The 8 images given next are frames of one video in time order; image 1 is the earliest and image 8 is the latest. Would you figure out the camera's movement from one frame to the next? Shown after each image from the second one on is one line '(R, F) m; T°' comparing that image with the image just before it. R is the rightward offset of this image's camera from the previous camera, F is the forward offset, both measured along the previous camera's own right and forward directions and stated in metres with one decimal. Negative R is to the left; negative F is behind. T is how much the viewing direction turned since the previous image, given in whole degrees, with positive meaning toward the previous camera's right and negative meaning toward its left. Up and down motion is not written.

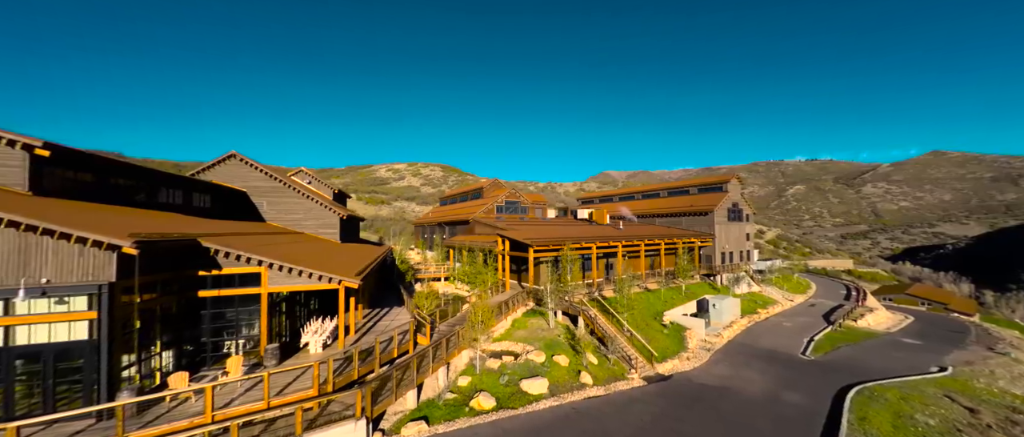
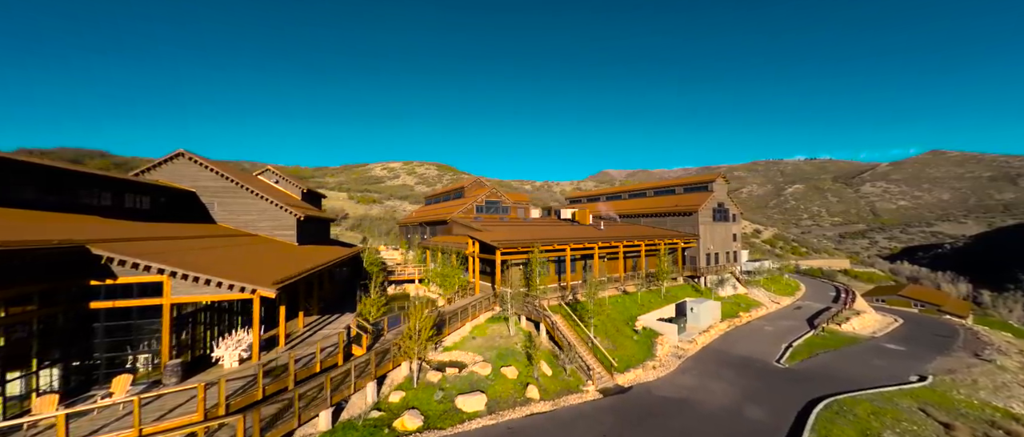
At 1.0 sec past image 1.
(+2.0, +0.9) m; 0°
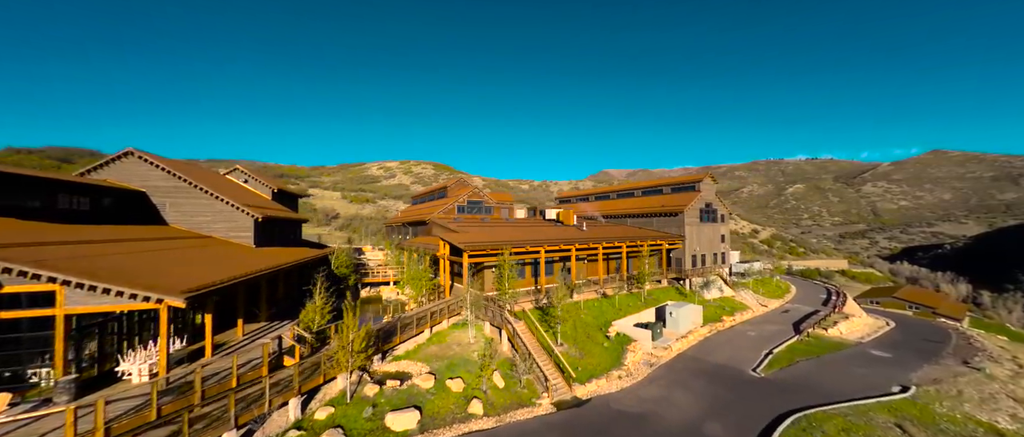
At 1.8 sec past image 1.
(+1.8, +0.9) m; 0°
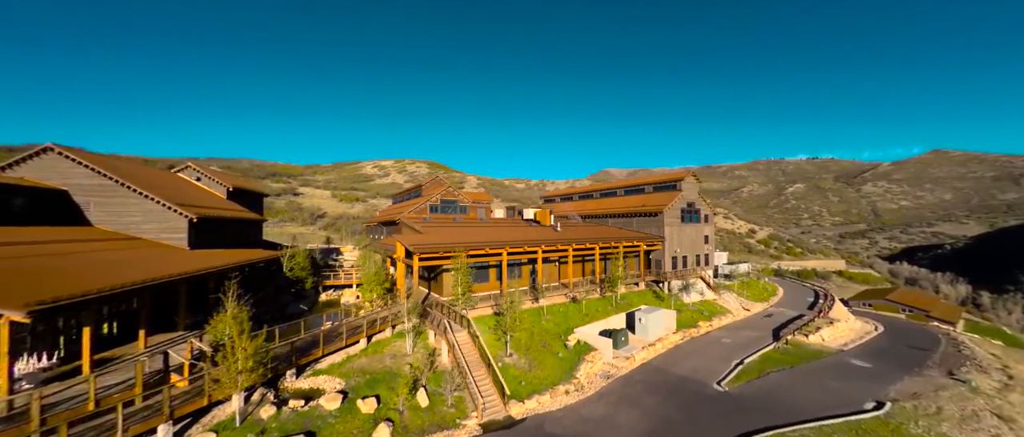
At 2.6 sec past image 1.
(+2.5, +1.3) m; 0°
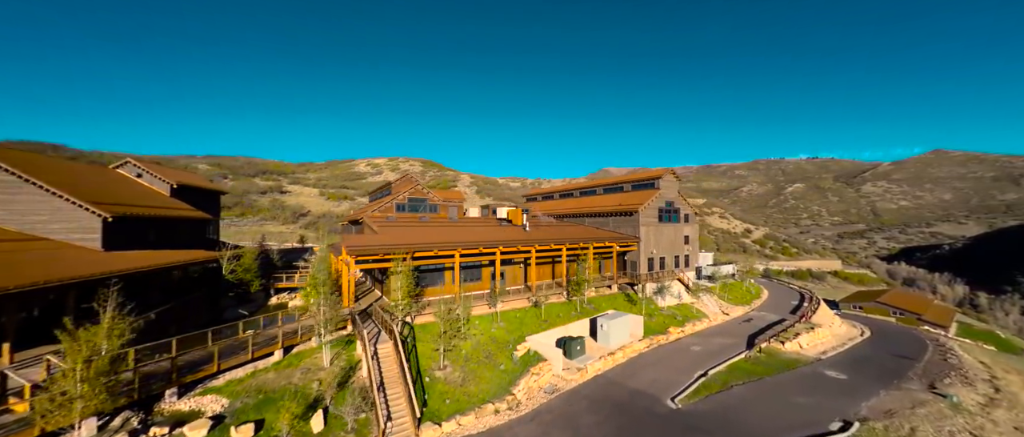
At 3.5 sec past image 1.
(+2.7, +1.5) m; 0°
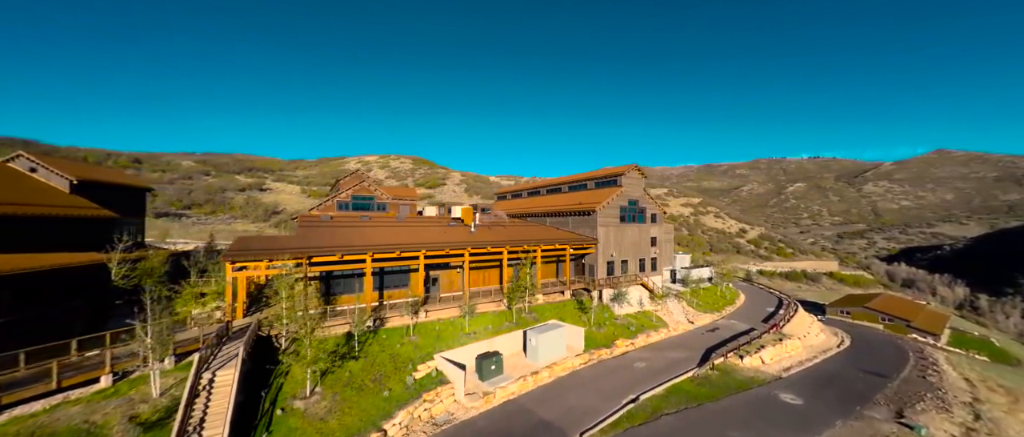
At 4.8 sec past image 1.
(+4.2, +2.4) m; 0°
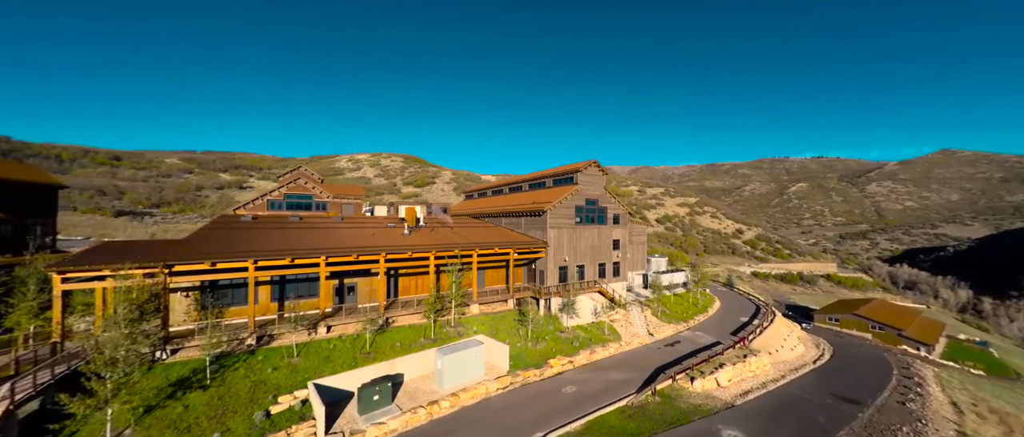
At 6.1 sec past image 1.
(+4.3, +2.7) m; 0°
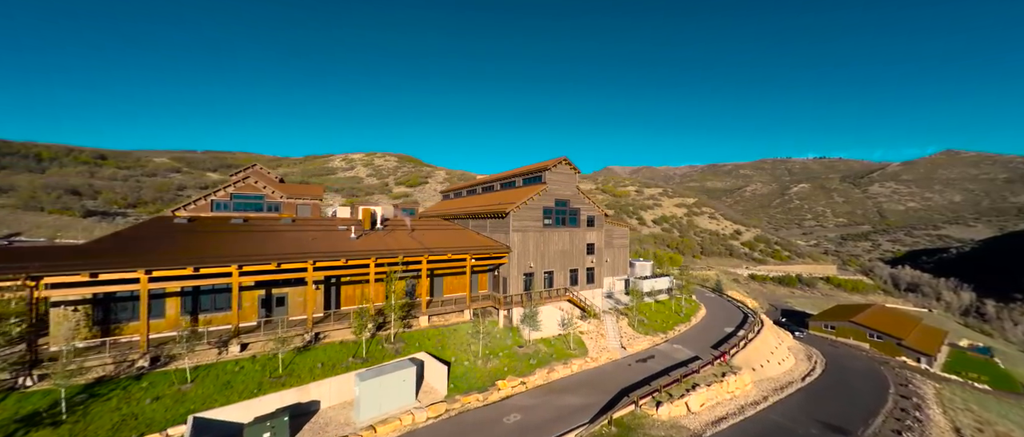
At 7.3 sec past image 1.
(+2.7, +2.2) m; 0°
